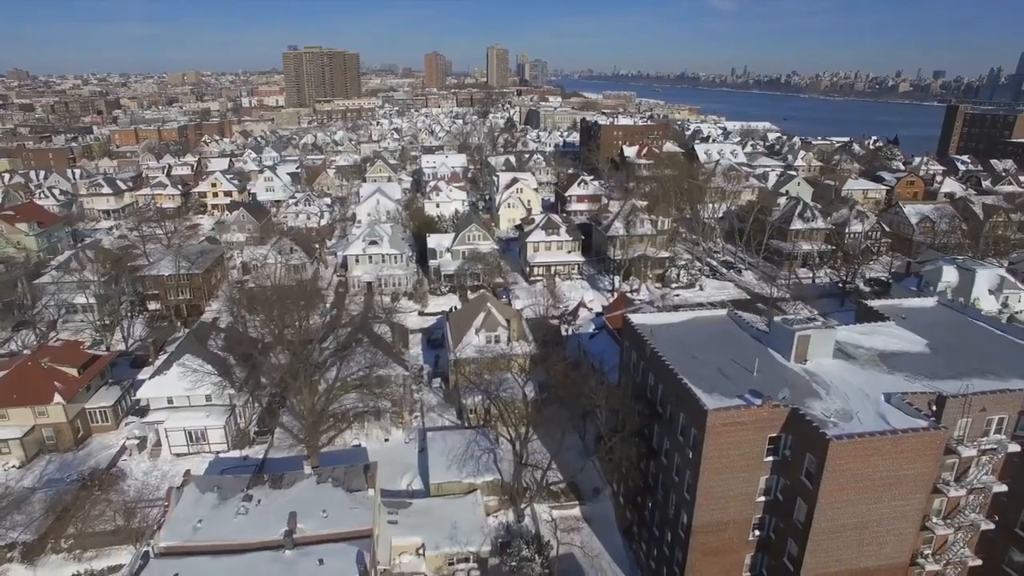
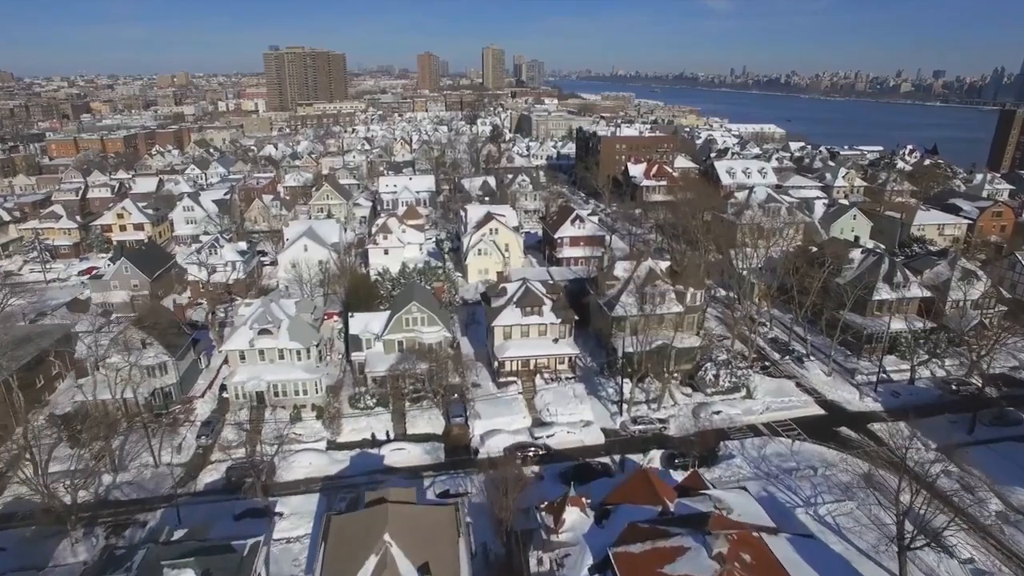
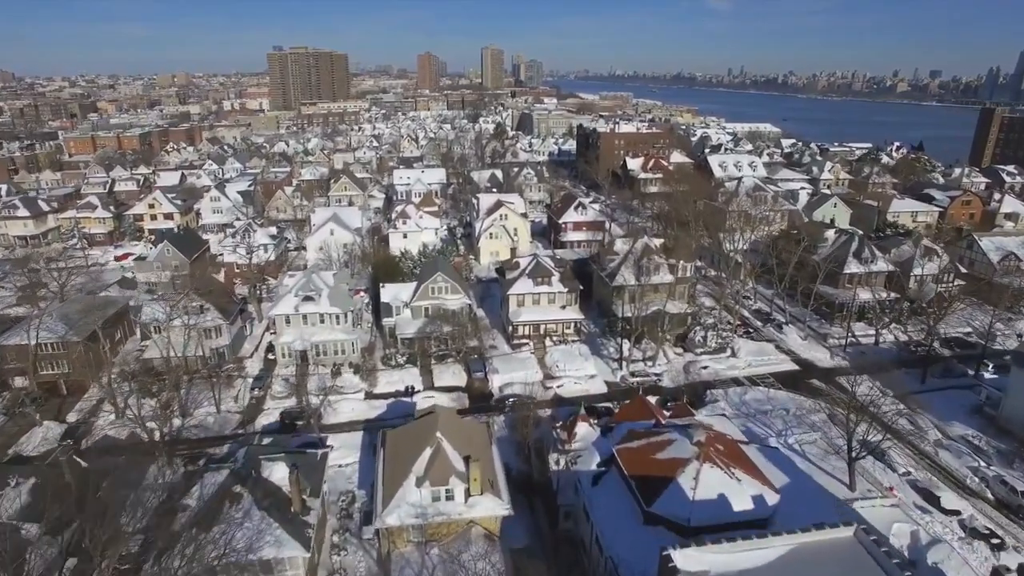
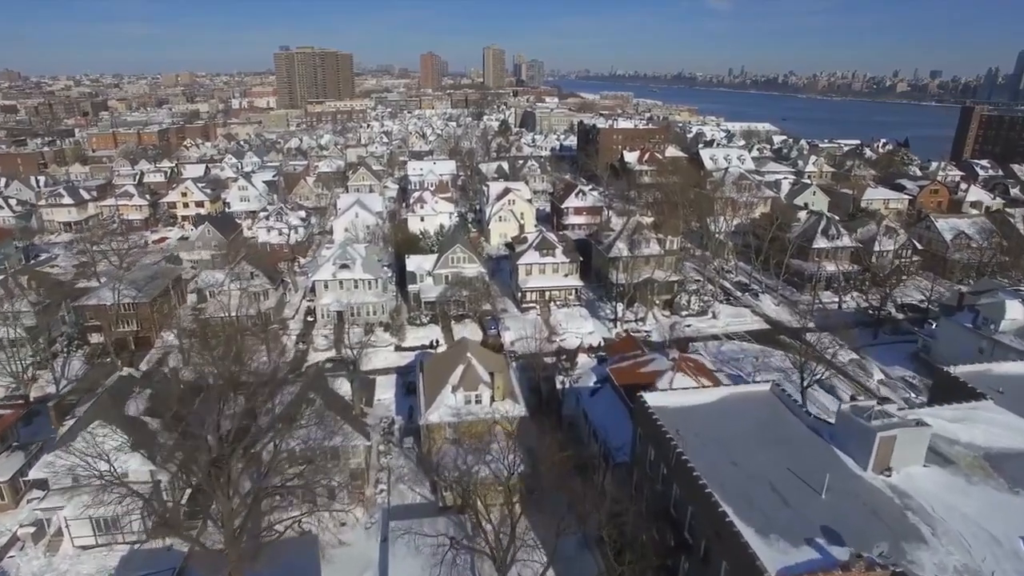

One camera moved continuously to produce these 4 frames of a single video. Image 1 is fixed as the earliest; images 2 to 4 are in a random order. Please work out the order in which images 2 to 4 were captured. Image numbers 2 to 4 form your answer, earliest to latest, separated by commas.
4, 3, 2
